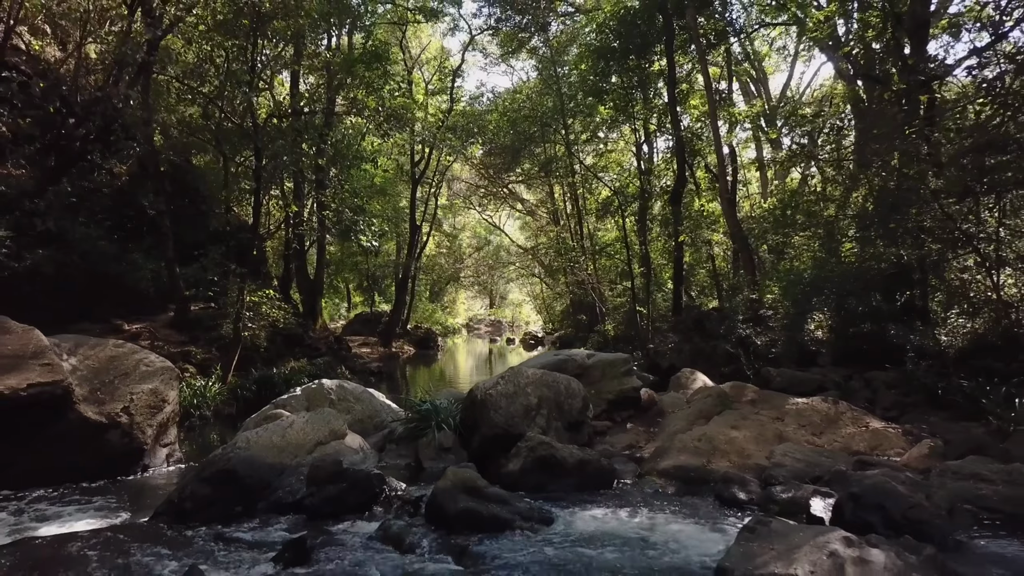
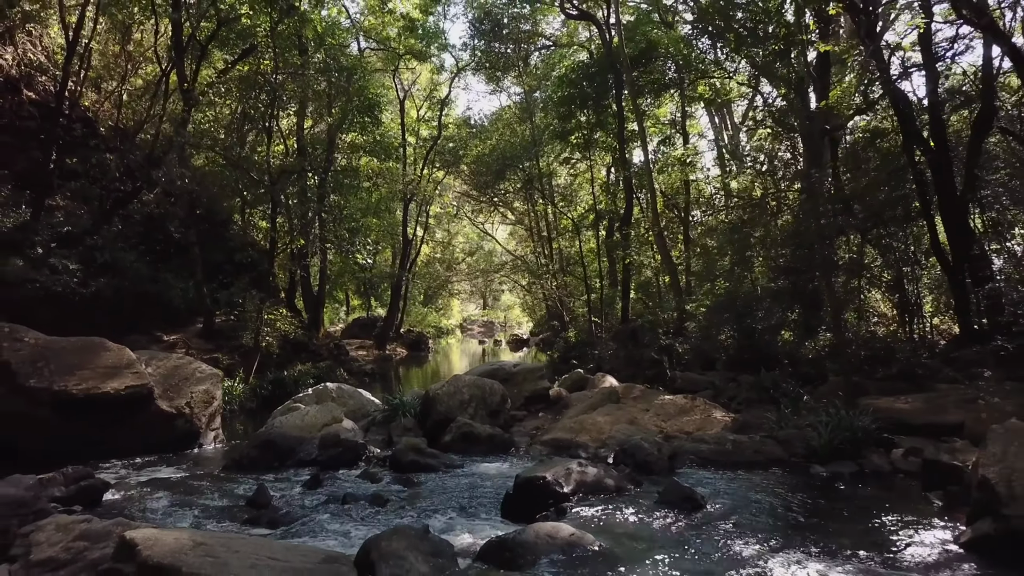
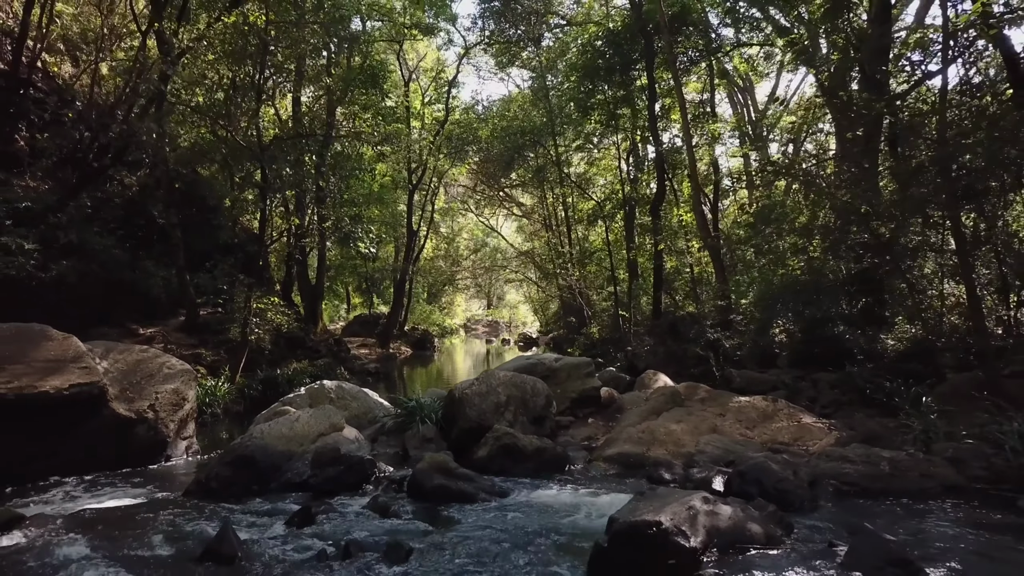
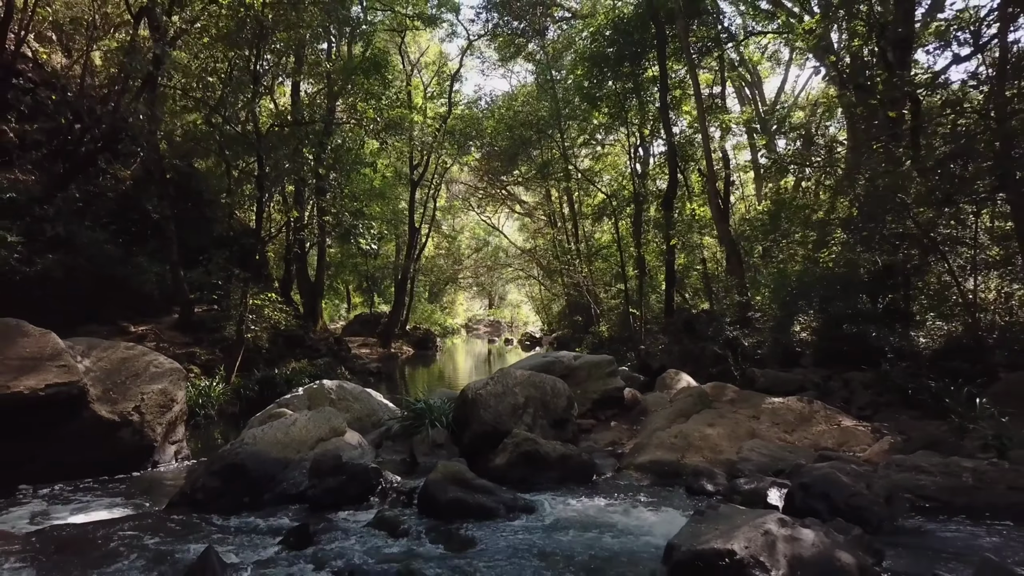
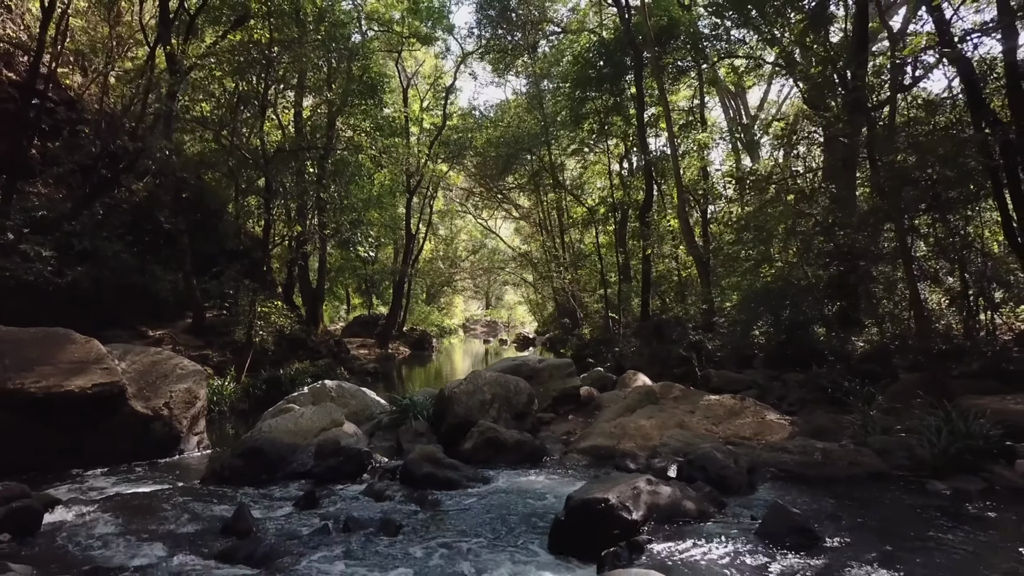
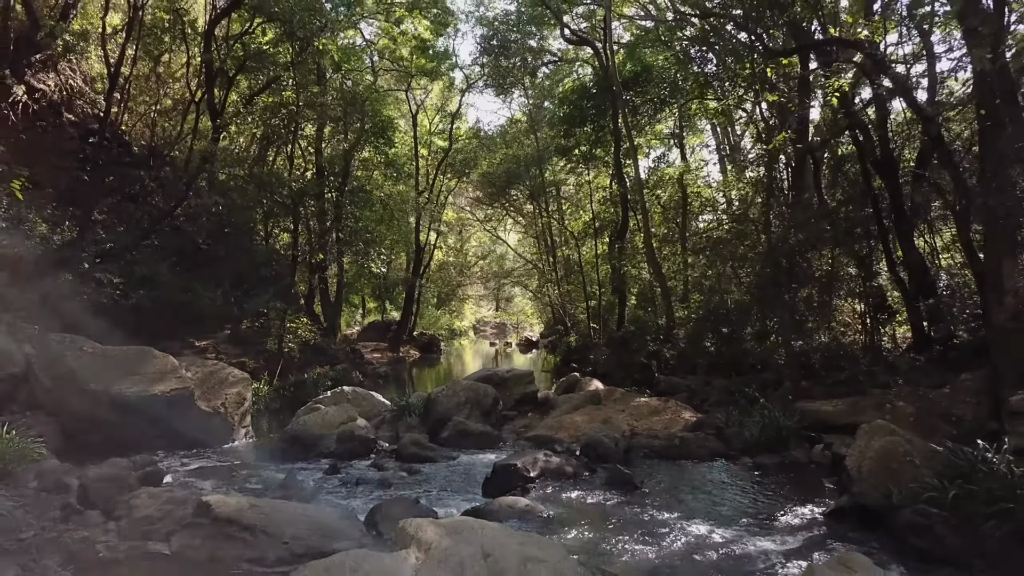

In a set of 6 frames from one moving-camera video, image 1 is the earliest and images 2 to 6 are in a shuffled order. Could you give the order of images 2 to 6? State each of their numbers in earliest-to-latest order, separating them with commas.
4, 3, 5, 2, 6
